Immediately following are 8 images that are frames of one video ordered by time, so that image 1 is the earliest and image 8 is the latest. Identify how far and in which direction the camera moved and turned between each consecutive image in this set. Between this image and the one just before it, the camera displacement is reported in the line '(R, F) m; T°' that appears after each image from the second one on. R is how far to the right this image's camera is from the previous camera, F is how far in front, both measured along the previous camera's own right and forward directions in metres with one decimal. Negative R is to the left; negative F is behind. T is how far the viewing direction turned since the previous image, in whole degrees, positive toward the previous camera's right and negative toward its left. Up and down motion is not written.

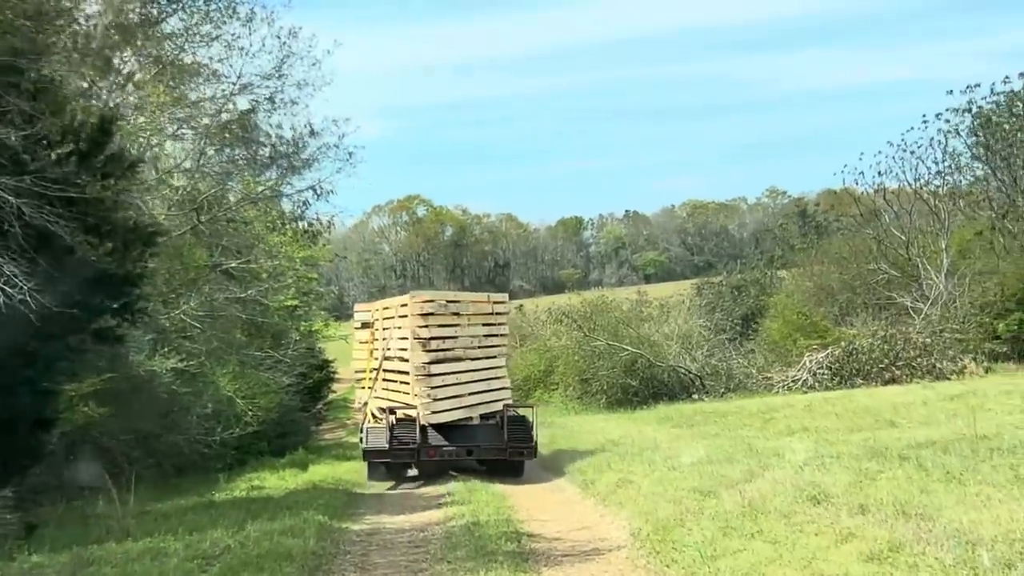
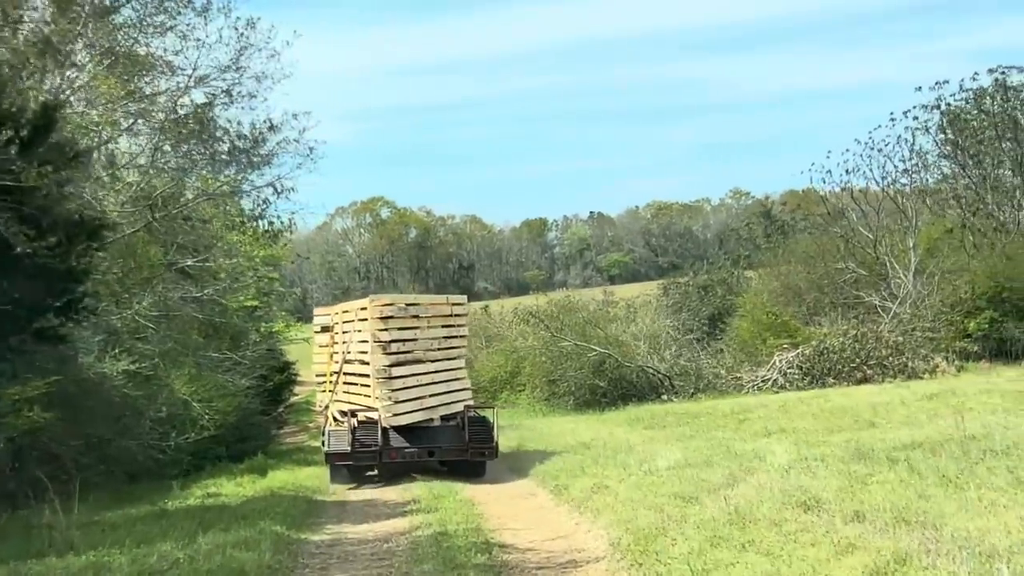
(0.0, +0.6) m; +1°
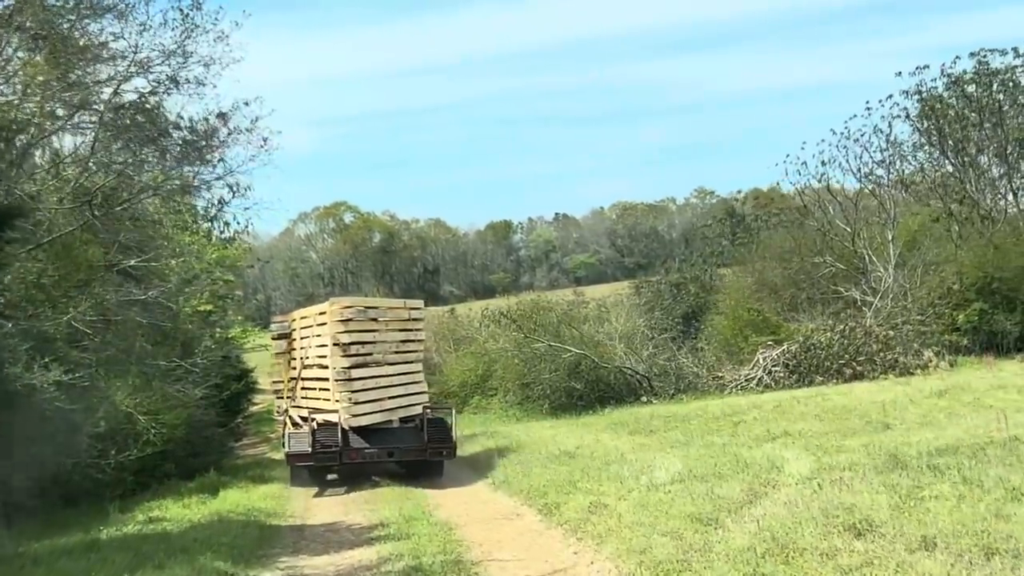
(-0.1, +1.6) m; +1°
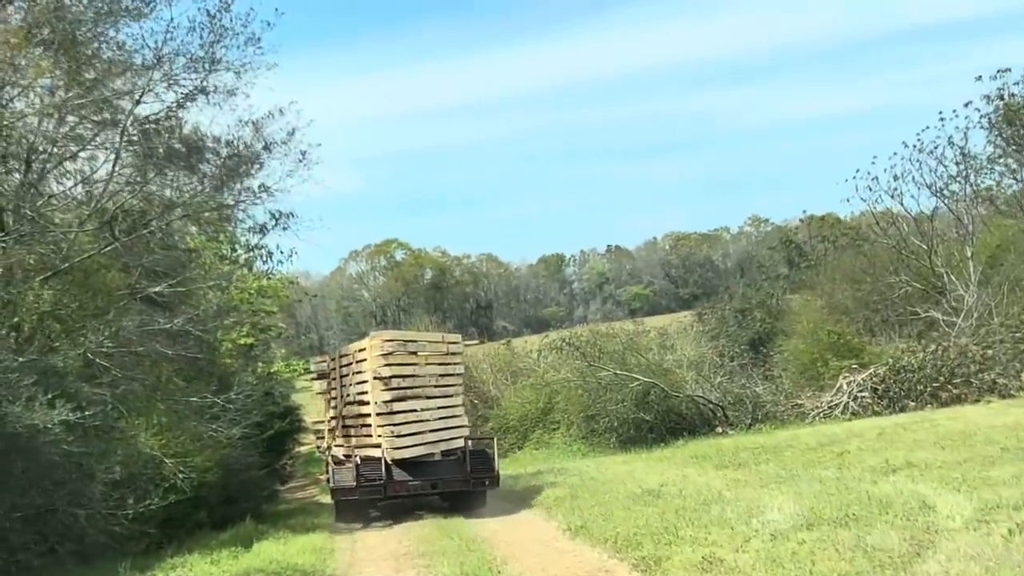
(-0.2, +2.0) m; -2°
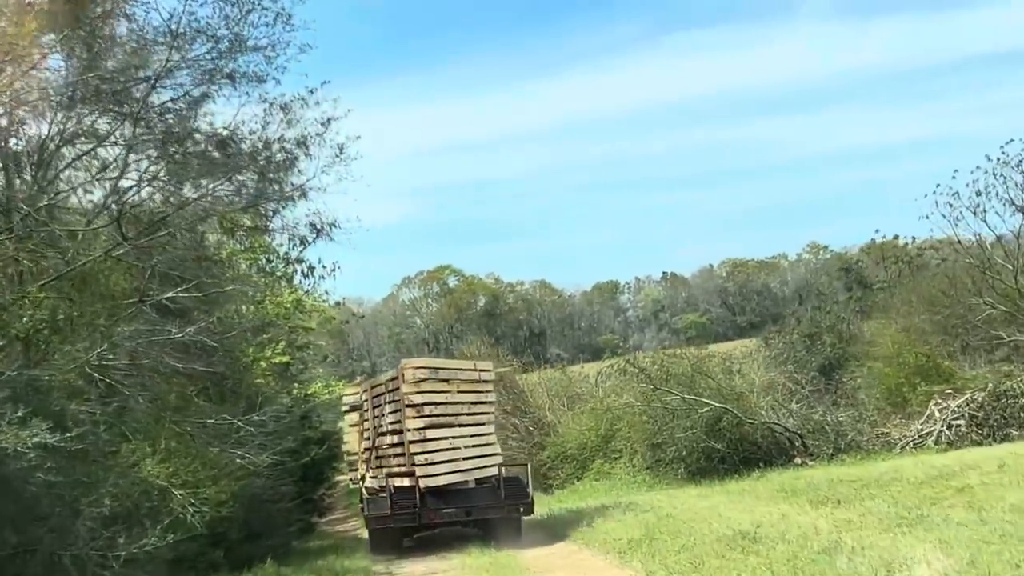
(-0.1, +2.2) m; -2°
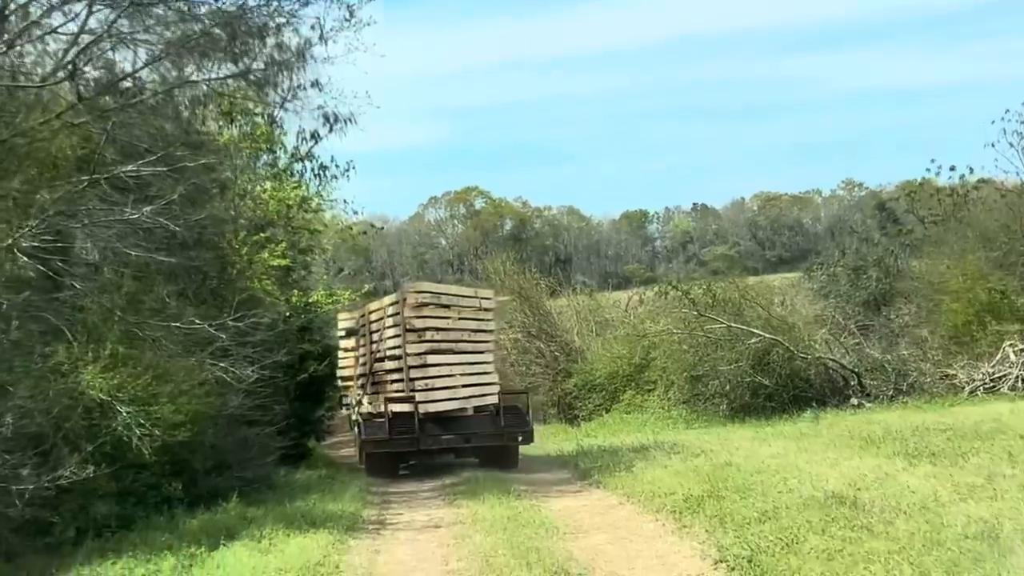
(-0.1, +2.7) m; -1°
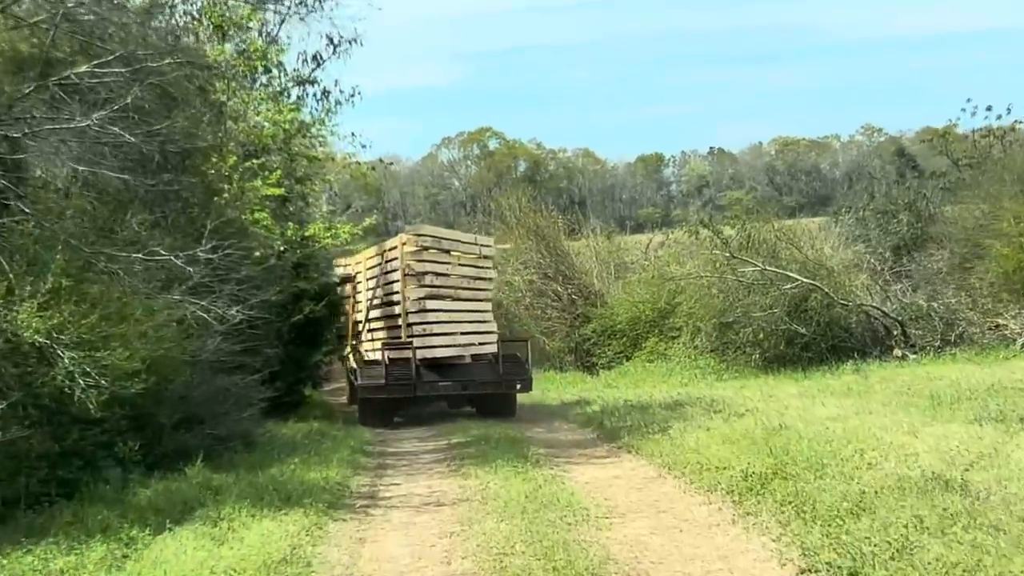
(-0.1, +1.8) m; 0°
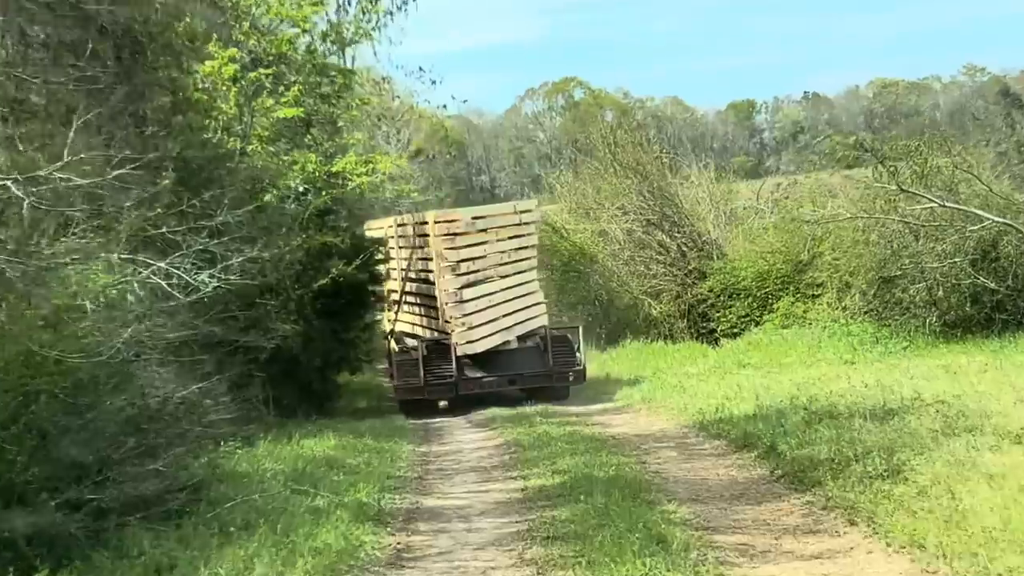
(-0.1, +4.7) m; -4°
